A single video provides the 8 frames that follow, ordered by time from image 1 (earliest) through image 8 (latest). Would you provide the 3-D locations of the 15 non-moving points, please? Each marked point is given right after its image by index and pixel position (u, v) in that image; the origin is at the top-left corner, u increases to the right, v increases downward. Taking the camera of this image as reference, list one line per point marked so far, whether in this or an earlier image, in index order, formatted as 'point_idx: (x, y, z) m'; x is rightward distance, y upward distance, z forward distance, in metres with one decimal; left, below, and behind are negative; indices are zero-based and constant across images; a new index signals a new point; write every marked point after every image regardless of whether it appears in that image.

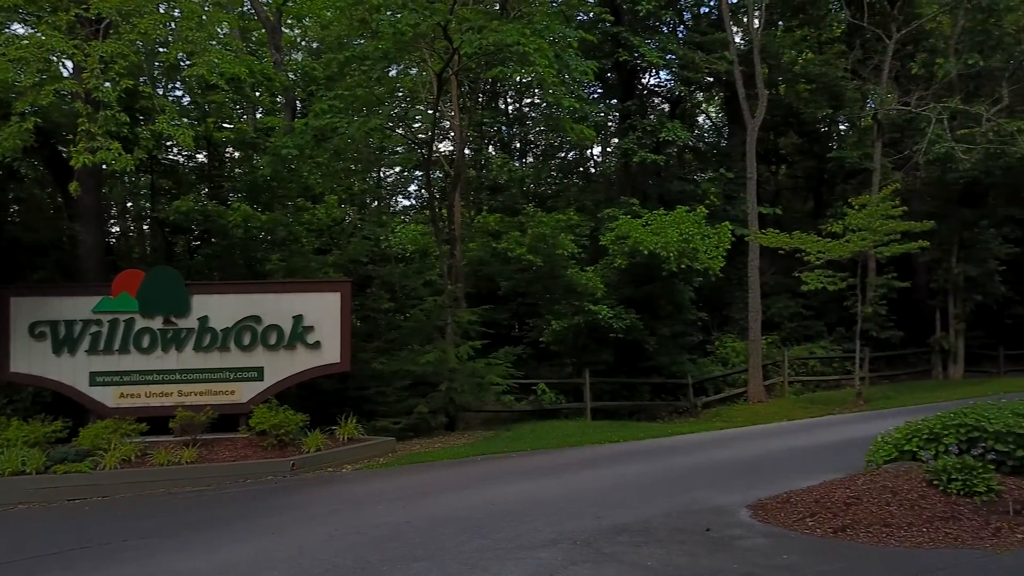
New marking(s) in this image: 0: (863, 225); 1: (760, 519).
0: (+7.9, +1.4, +18.3) m
1: (+2.2, -2.1, +7.3) m
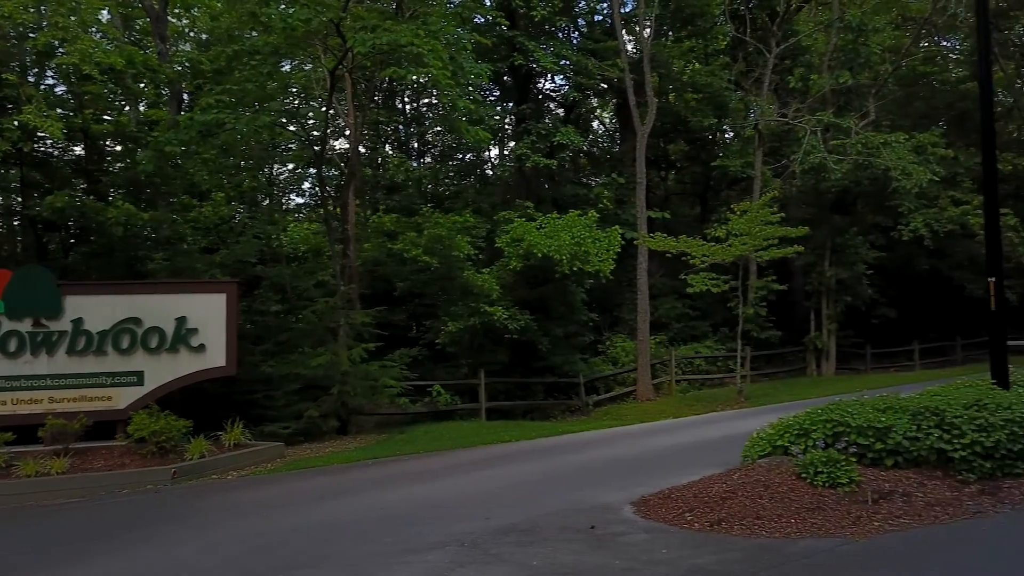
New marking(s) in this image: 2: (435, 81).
0: (+5.5, +1.3, +19.2) m
1: (+1.2, -2.1, +7.6) m
2: (-1.4, +3.7, +14.5) m
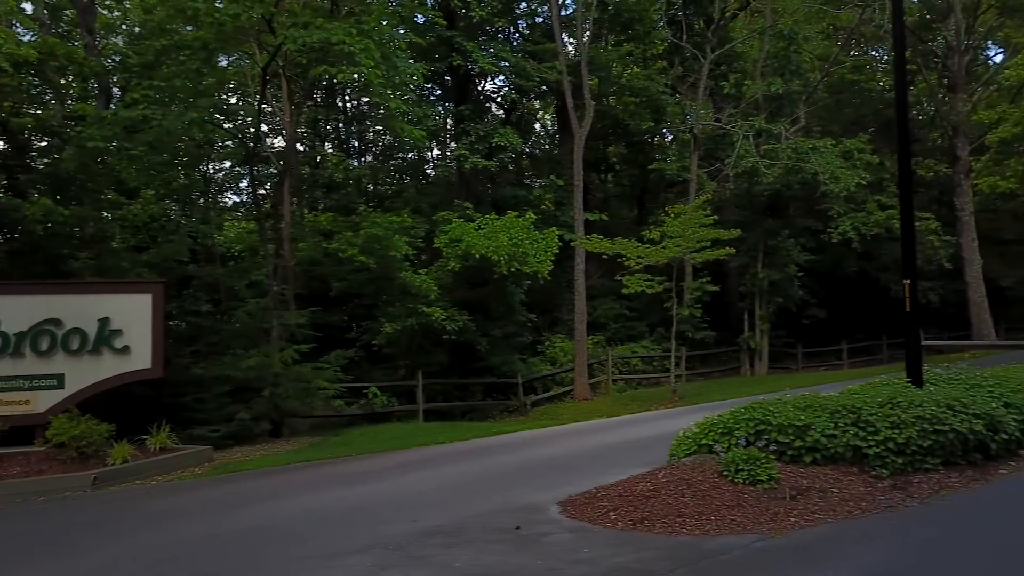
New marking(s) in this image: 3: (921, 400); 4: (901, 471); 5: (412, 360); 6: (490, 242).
0: (+4.0, +1.3, +19.6) m
1: (+0.5, -2.1, +7.7) m
2: (-2.5, +3.7, +14.4) m
3: (+4.5, -1.3, +9.0) m
4: (+3.9, -1.8, +8.2) m
5: (-2.5, -1.8, +20.0) m
6: (-0.5, +1.1, +18.7) m
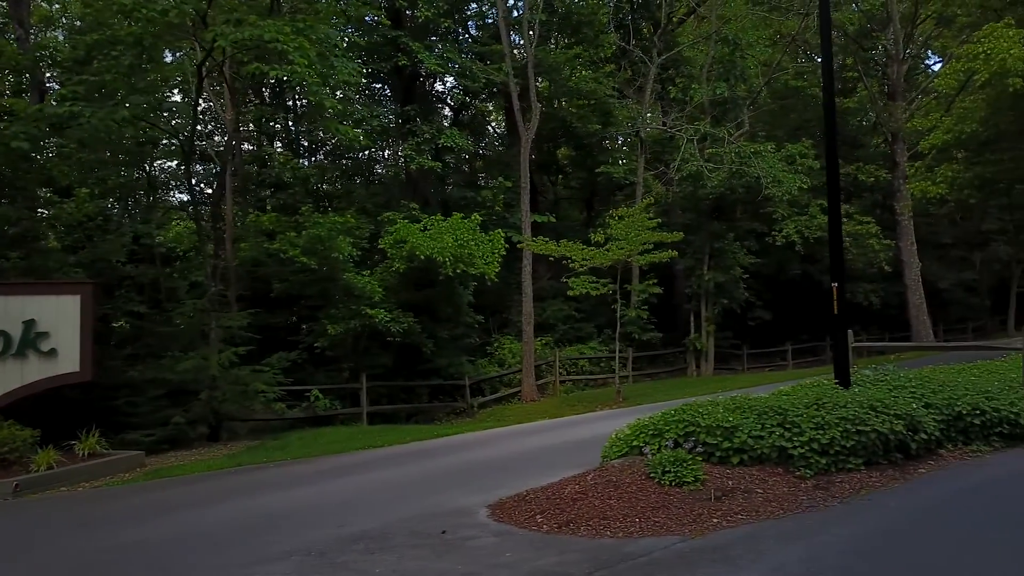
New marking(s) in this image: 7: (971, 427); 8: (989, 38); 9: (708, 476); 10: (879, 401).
0: (+2.7, +1.3, +19.7) m
1: (-0.1, -2.2, +7.7) m
2: (-3.5, +3.6, +14.2) m
3: (+3.7, -1.3, +9.1) m
4: (+3.2, -1.9, +8.4) m
5: (-3.8, -1.8, +19.8) m
6: (-1.8, +1.0, +18.7) m
7: (+5.3, -1.6, +9.4) m
8: (+10.1, +5.3, +17.4) m
9: (+1.9, -1.9, +8.1) m
10: (+4.2, -1.3, +9.3) m
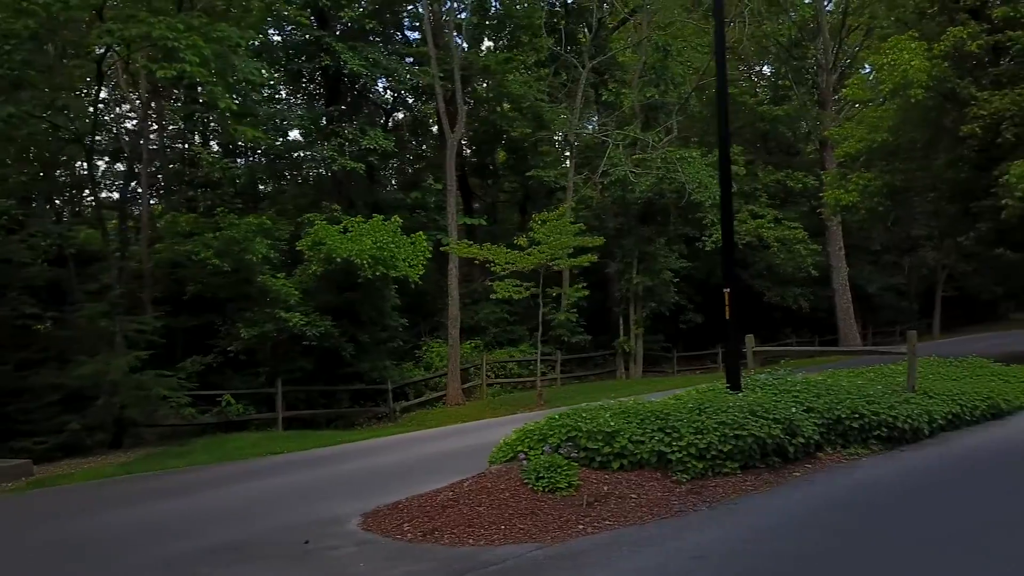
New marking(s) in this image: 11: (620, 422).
0: (+0.8, +1.2, +19.7) m
1: (-1.4, -2.2, +7.5) m
2: (-5.1, +3.6, +13.9) m
3: (+2.4, -1.4, +9.2) m
4: (+1.9, -1.9, +8.4) m
5: (-5.7, -1.9, +19.5) m
6: (-3.6, +1.0, +18.4) m
7: (+4.0, -1.7, +9.6) m
8: (+8.4, +5.2, +17.8) m
9: (+0.7, -1.9, +8.1) m
10: (+2.9, -1.4, +9.4) m
11: (+1.2, -1.5, +9.0) m
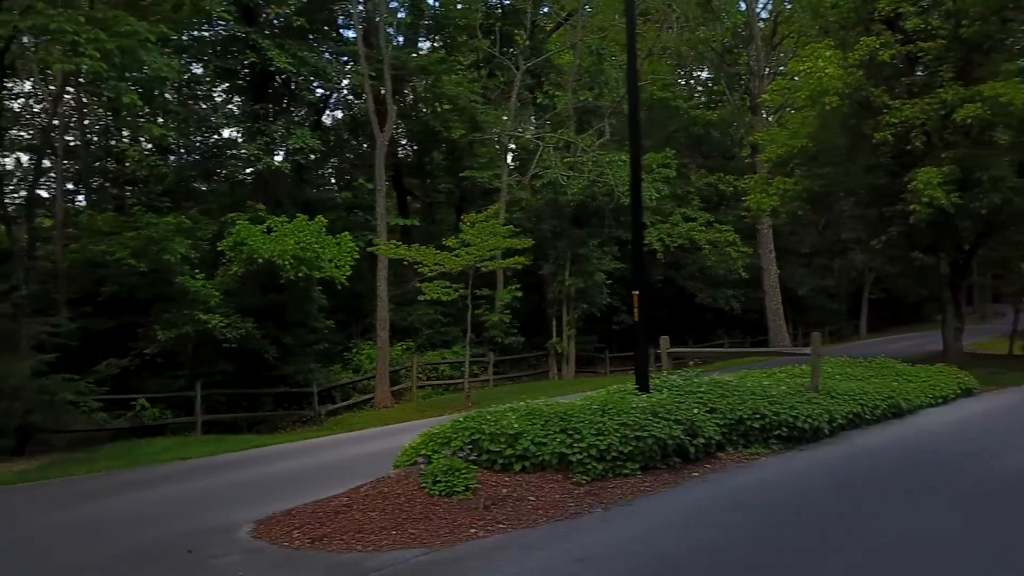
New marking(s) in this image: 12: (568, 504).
0: (-0.9, +1.1, +19.7) m
1: (-2.3, -2.2, +7.4) m
2: (-6.4, +3.6, +13.5) m
3: (+1.4, -1.4, +9.3) m
4: (+0.9, -2.0, +8.5) m
5: (-7.4, -1.9, +19.0) m
6: (-5.2, +0.9, +18.1) m
7: (+2.9, -1.7, +9.8) m
8: (+6.7, +5.2, +18.3) m
9: (-0.3, -1.9, +8.1) m
10: (+1.8, -1.4, +9.5) m
11: (+0.1, -1.5, +9.0) m
12: (+0.5, -2.1, +7.9) m
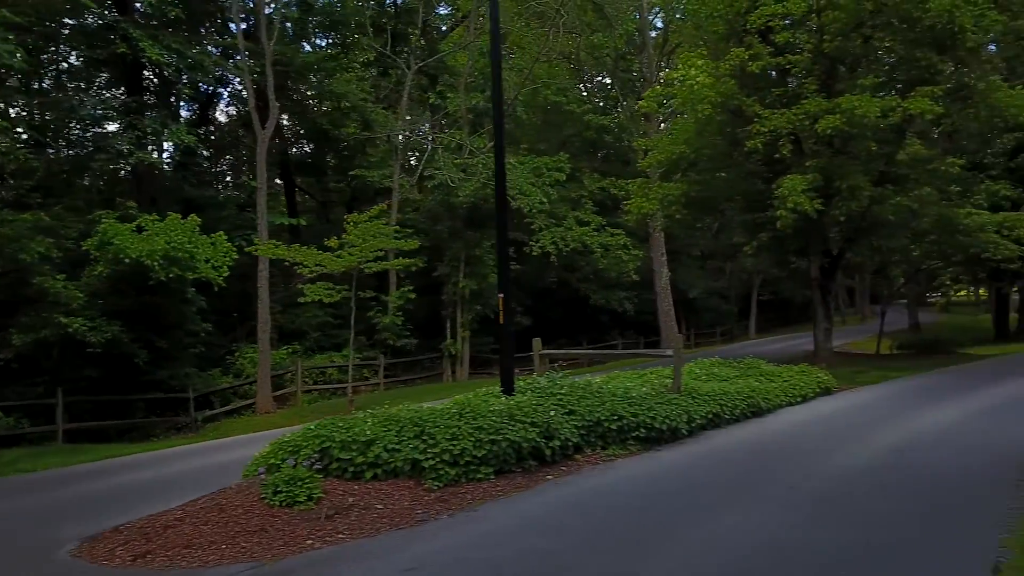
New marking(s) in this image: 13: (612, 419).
0: (-3.7, +1.1, +19.3) m
1: (-3.7, -2.3, +7.0) m
2: (-8.5, +3.5, +12.6) m
3: (-0.3, -1.4, +9.3) m
4: (-0.6, -2.0, +8.4) m
5: (-10.0, -1.9, +18.0) m
6: (-7.8, +0.9, +17.3) m
7: (+1.2, -1.8, +9.9) m
8: (+4.1, +5.1, +18.8) m
9: (-1.8, -2.0, +7.9) m
10: (+0.1, -1.4, +9.5) m
11: (-1.5, -1.5, +8.9) m
12: (-0.9, -2.1, +7.7) m
13: (+1.3, -1.6, +10.0) m
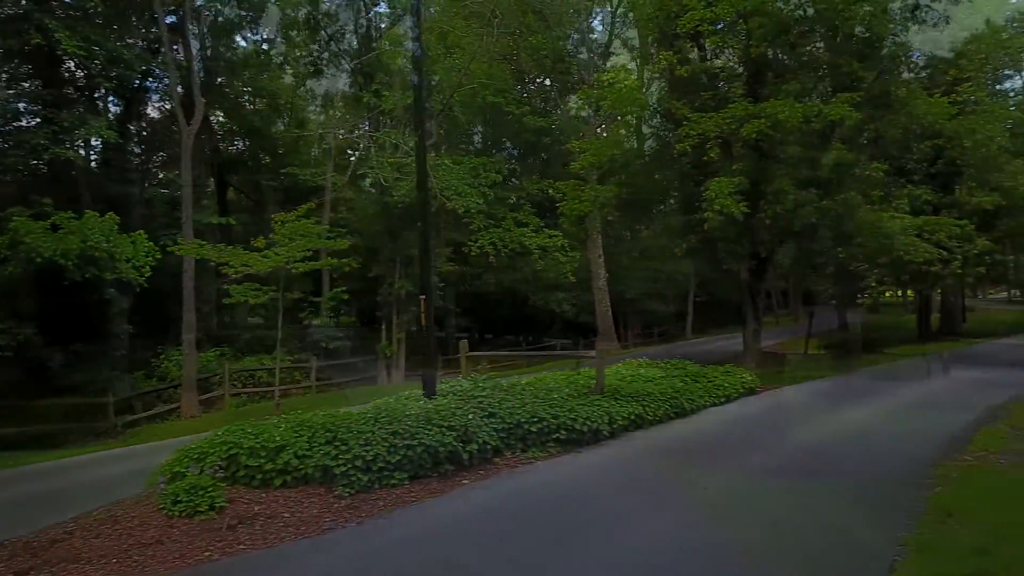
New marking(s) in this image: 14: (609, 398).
0: (-5.3, +1.1, +18.9) m
1: (-4.5, -2.3, +6.6) m
2: (-9.6, +3.5, +11.9) m
3: (-1.2, -1.5, +9.1) m
4: (-1.5, -2.0, +8.2) m
5: (-11.5, -1.9, +17.2) m
6: (-9.2, +0.9, +16.6) m
7: (+0.2, -1.8, +9.8) m
8: (+2.5, +5.1, +18.9) m
9: (-2.6, -2.0, +7.6) m
10: (-0.8, -1.4, +9.3) m
11: (-2.4, -1.6, +8.6) m
12: (-1.7, -2.1, +7.5) m
13: (+0.3, -1.6, +10.0) m
14: (+1.4, -1.6, +11.6) m
